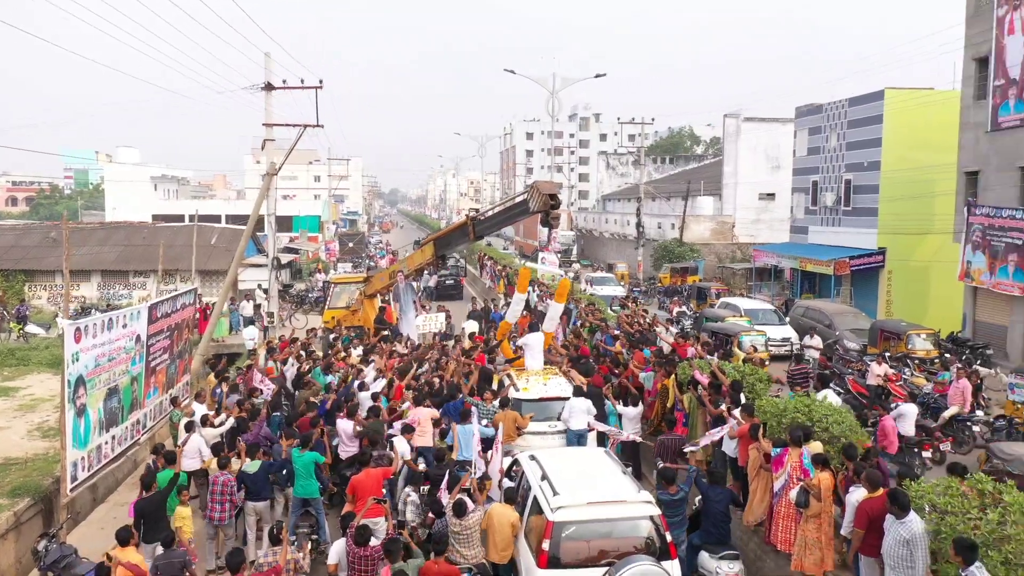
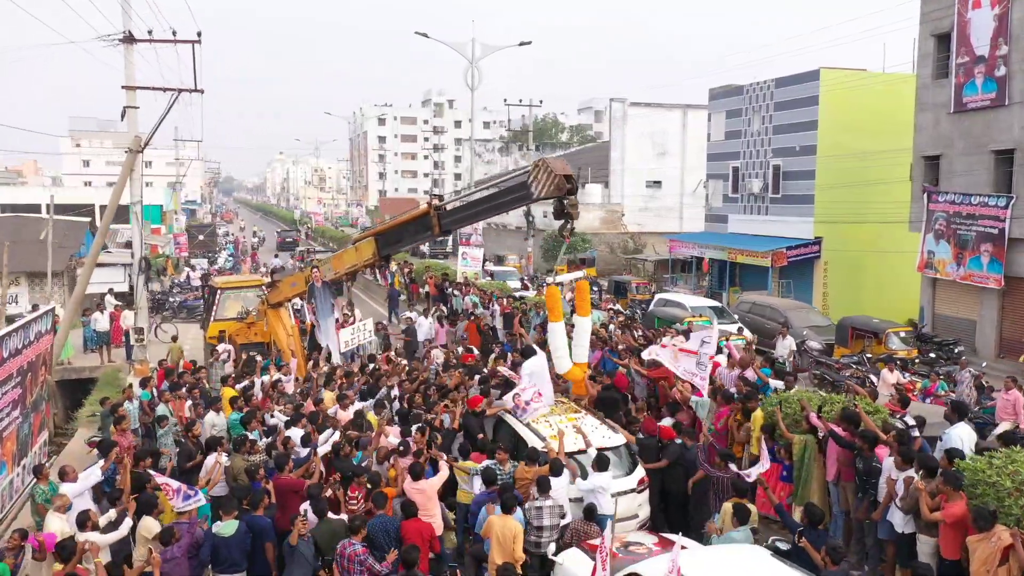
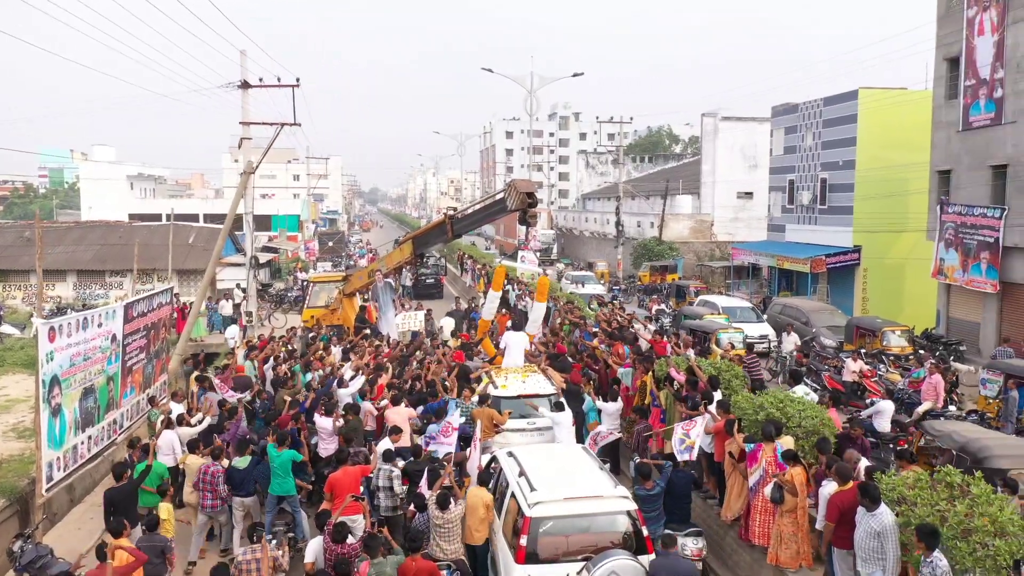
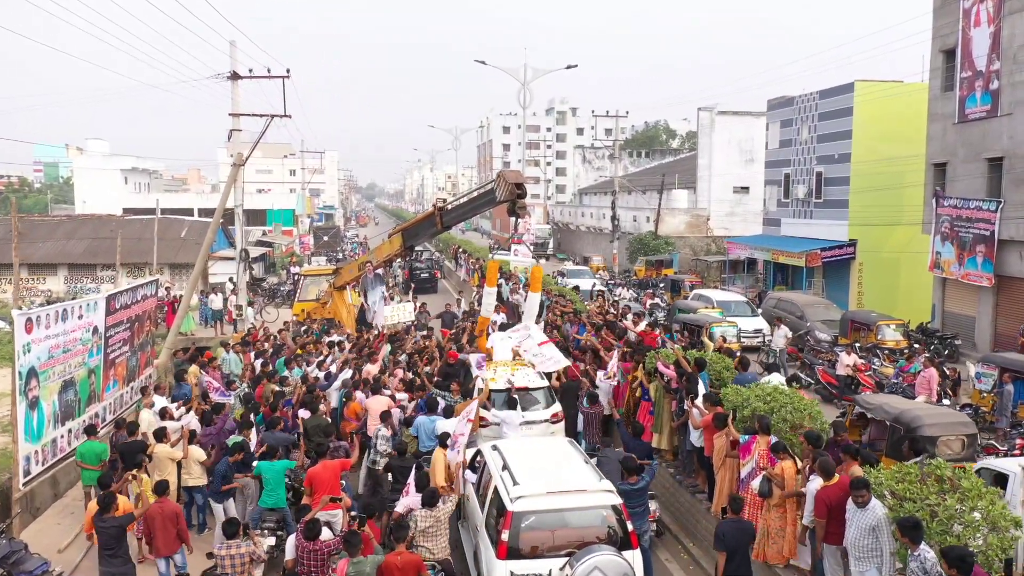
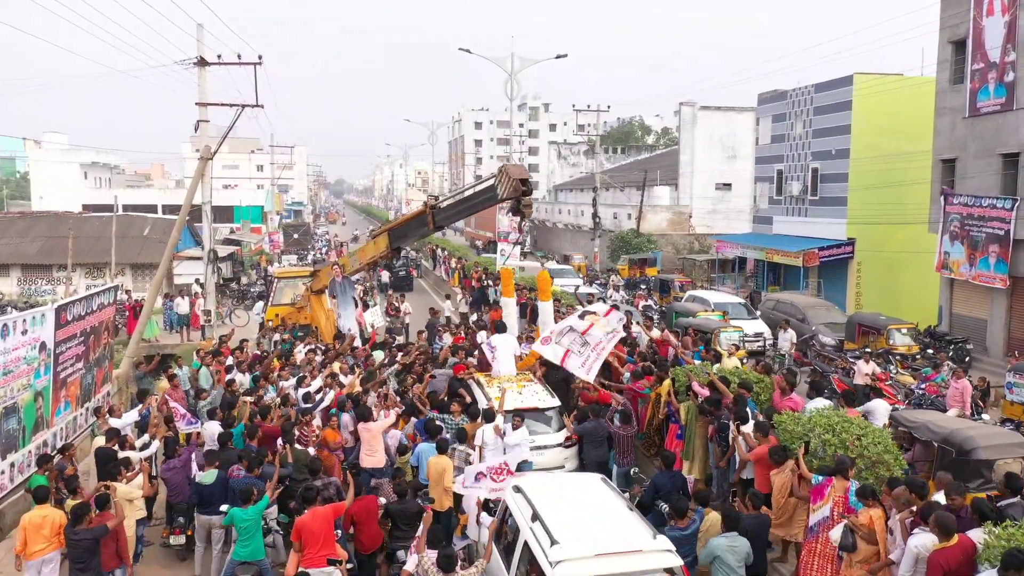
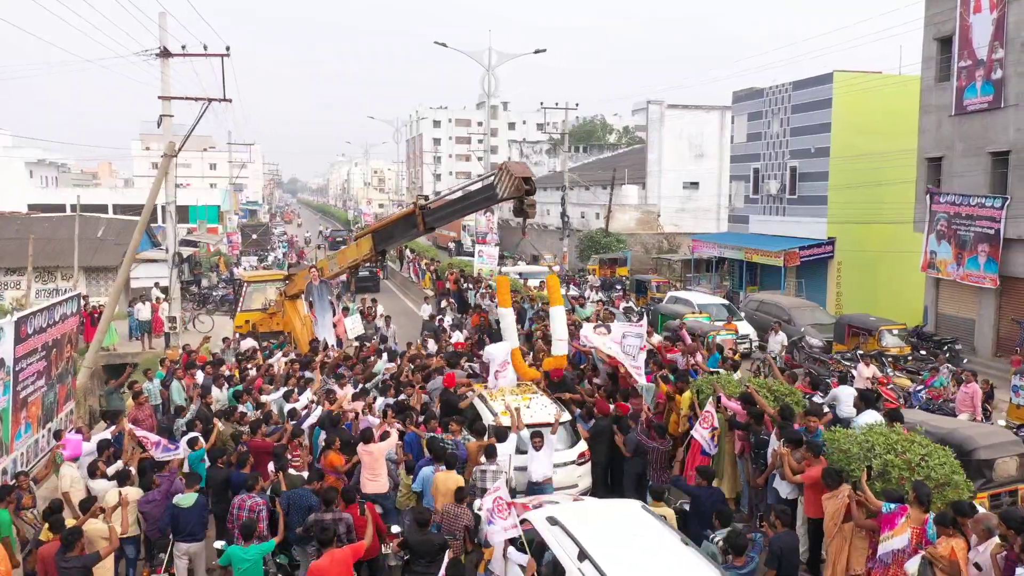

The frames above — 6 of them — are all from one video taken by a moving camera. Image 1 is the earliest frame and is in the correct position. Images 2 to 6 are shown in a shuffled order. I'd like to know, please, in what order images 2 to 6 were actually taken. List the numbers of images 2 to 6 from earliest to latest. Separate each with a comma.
3, 4, 5, 6, 2
